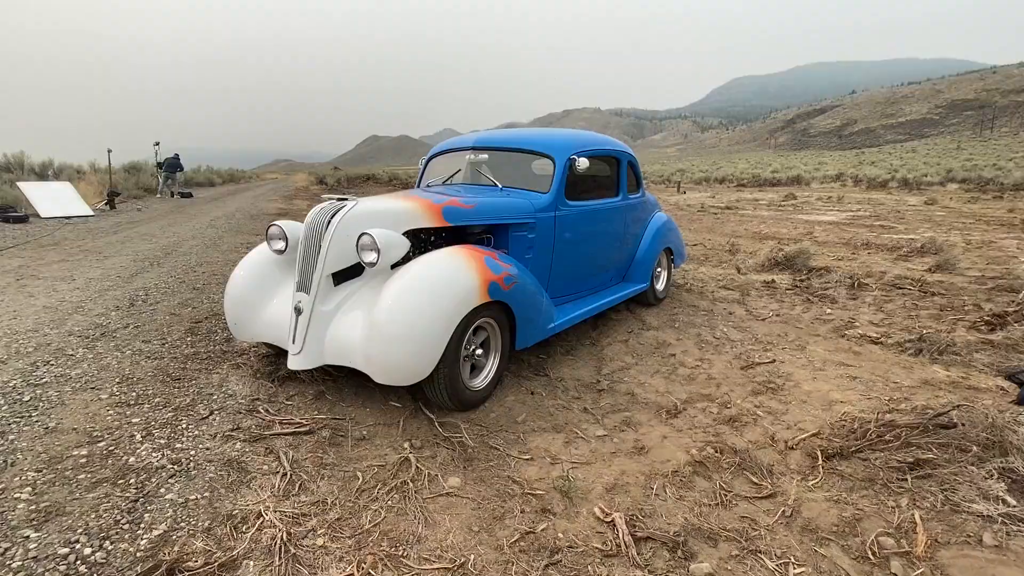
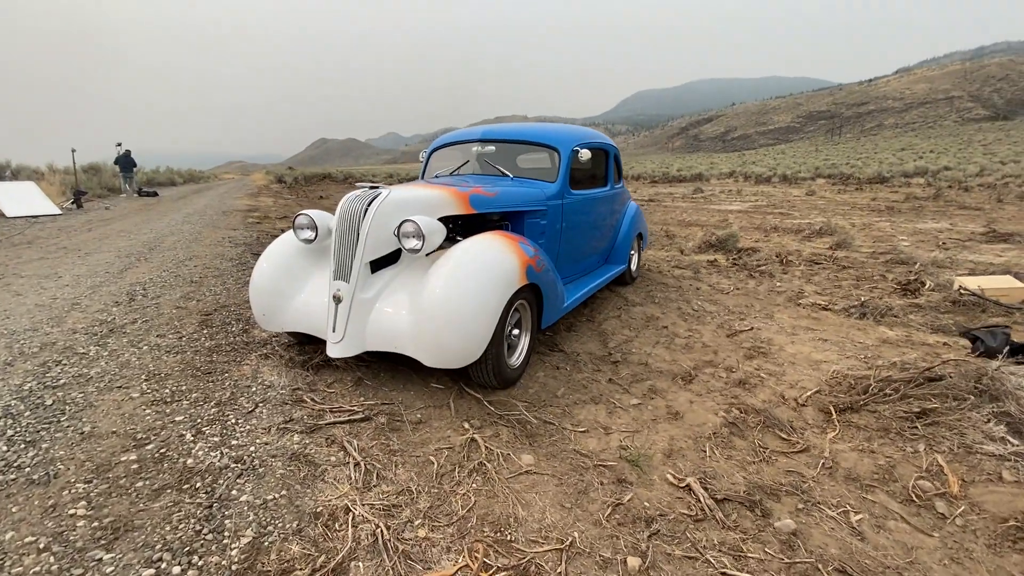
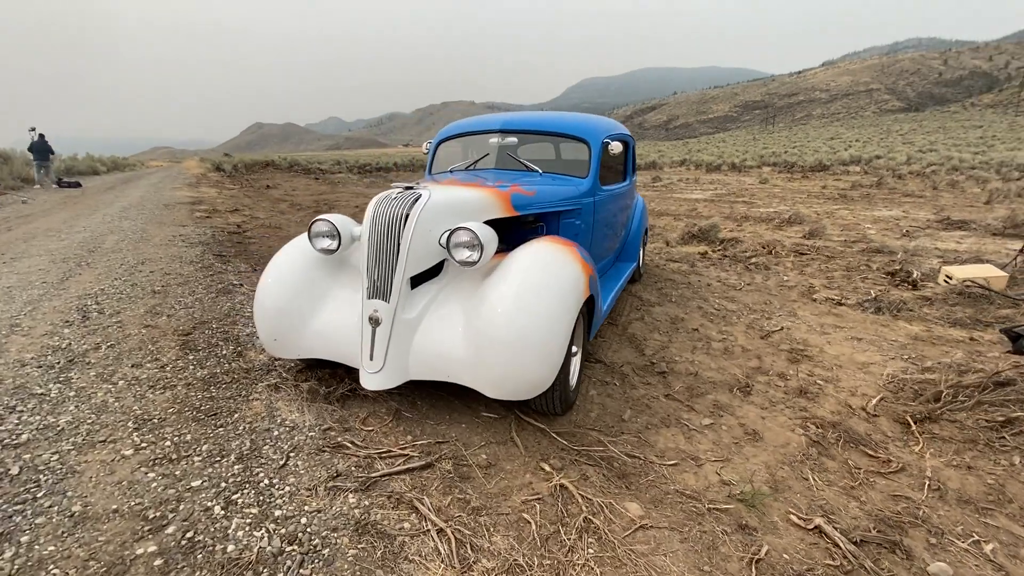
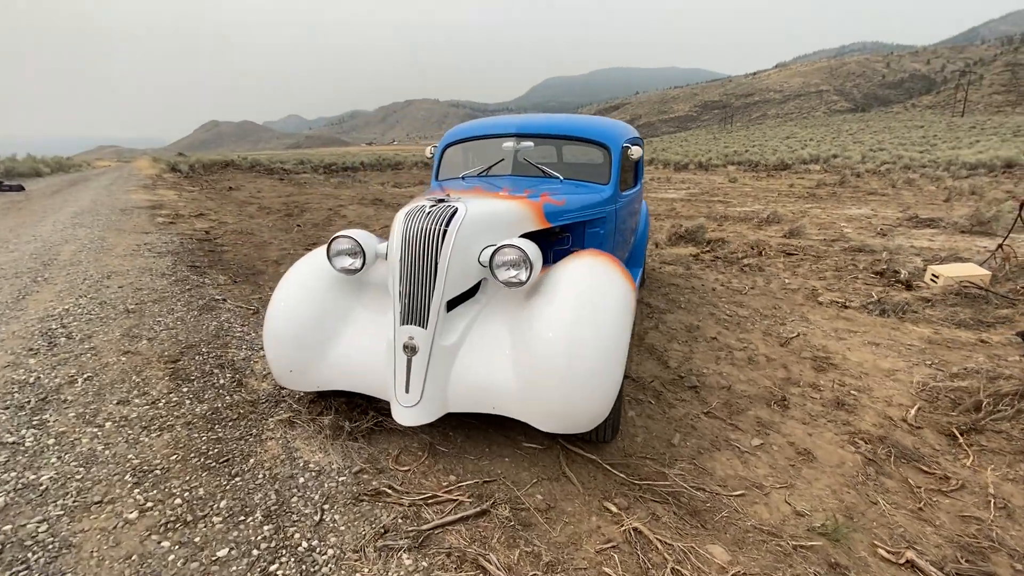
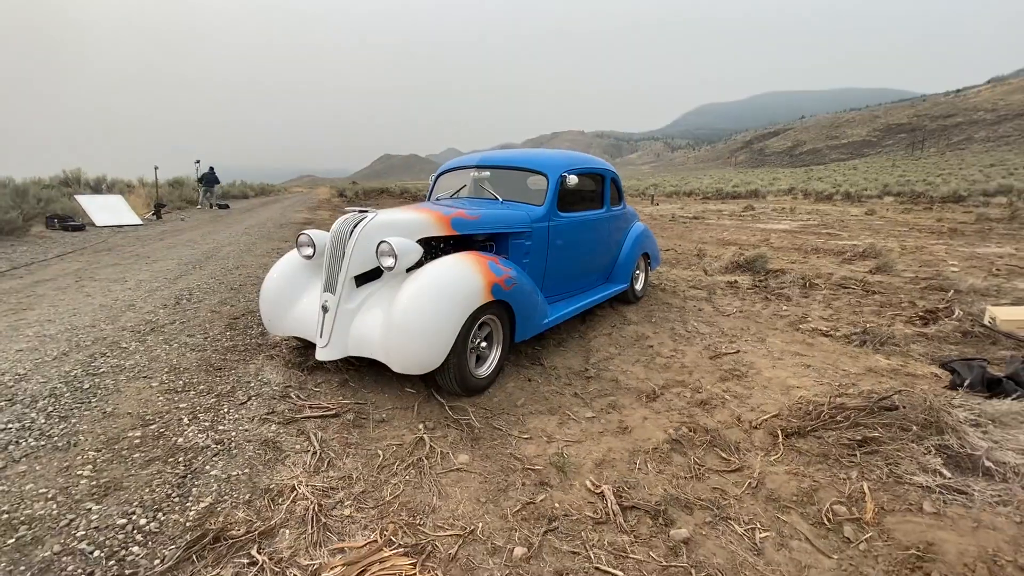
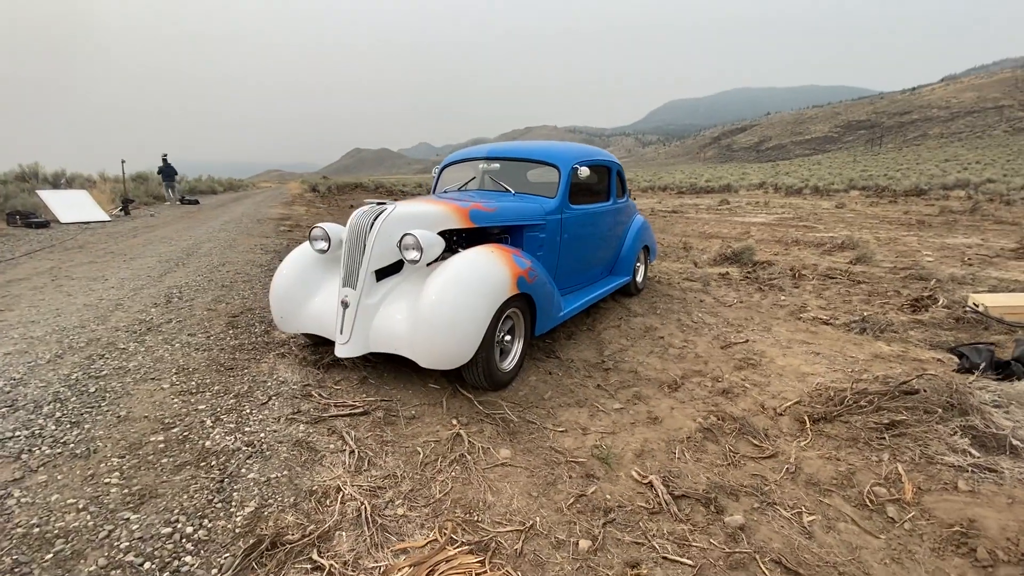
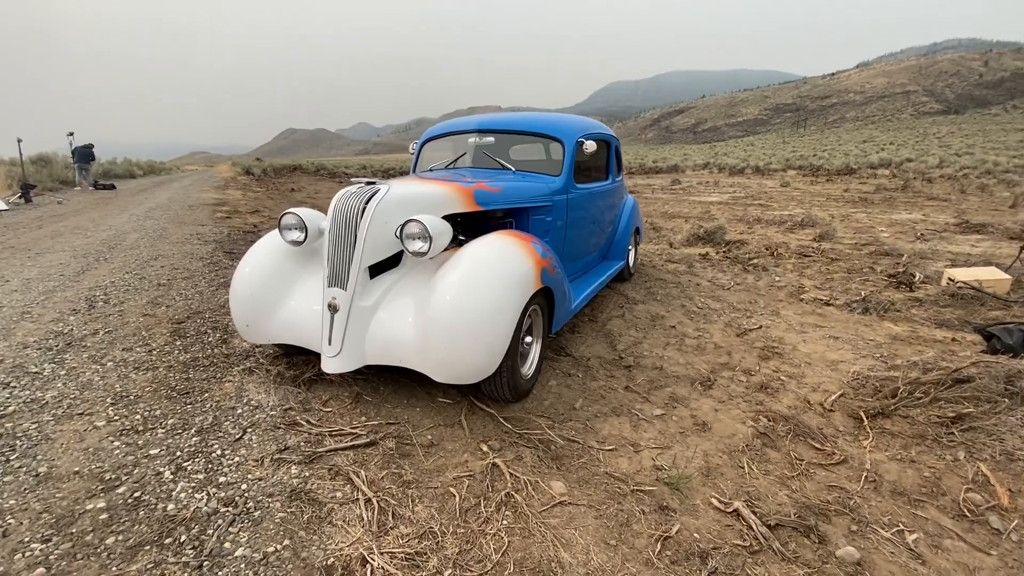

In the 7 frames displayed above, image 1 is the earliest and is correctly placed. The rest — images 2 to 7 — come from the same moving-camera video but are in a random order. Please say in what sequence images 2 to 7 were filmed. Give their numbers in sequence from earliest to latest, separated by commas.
5, 6, 2, 7, 3, 4
